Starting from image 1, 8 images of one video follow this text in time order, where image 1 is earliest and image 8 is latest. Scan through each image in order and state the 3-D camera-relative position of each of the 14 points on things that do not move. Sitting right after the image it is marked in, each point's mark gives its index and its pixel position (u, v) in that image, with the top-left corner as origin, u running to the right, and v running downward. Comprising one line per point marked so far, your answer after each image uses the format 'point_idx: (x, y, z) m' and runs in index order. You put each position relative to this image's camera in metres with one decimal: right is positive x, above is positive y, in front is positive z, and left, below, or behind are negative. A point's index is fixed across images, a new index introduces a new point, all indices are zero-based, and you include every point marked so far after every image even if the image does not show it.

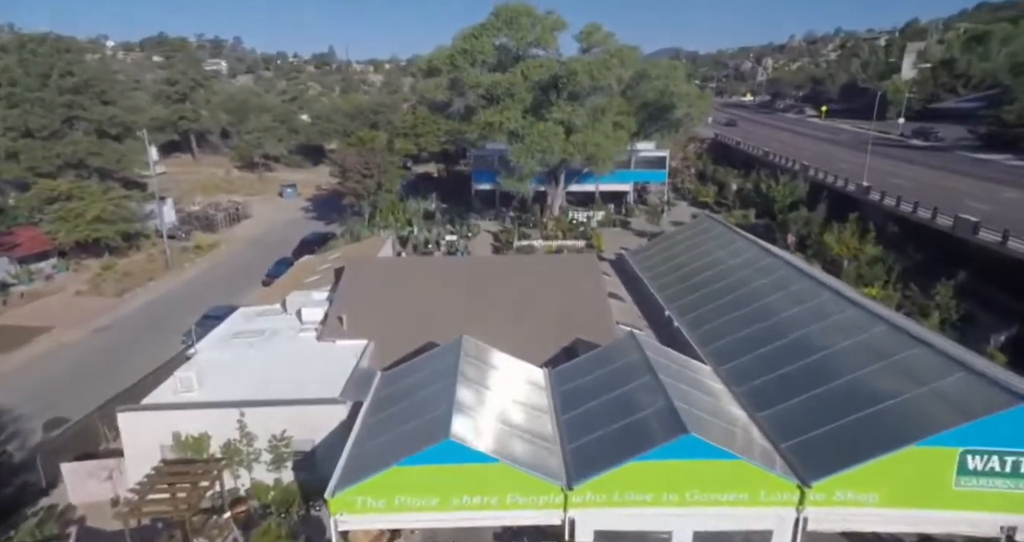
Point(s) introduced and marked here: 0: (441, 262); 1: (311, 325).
0: (-2.2, +0.2, +19.1) m
1: (-5.2, -1.4, +16.7) m
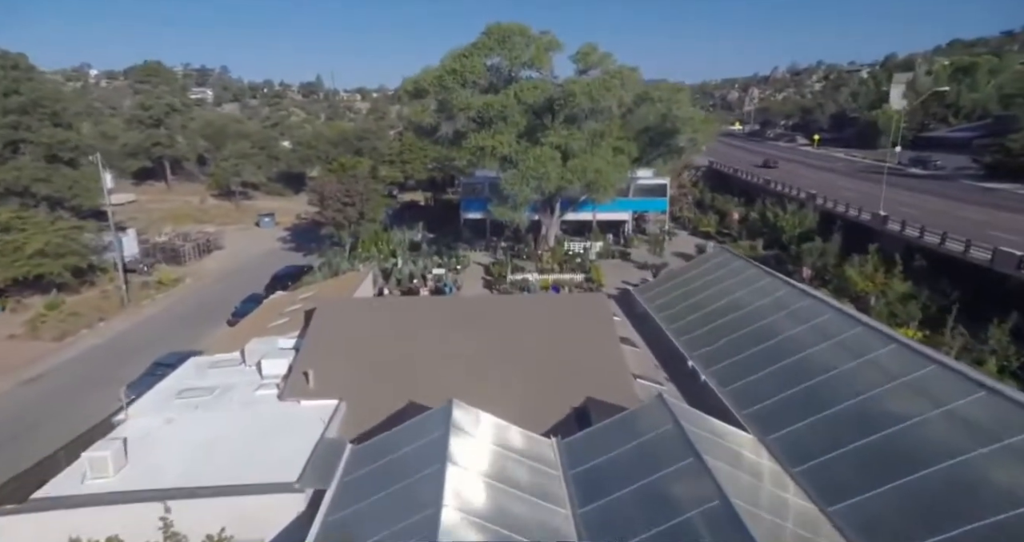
0: (-2.3, -0.9, +16.7) m
1: (-5.2, -2.4, +14.1) m
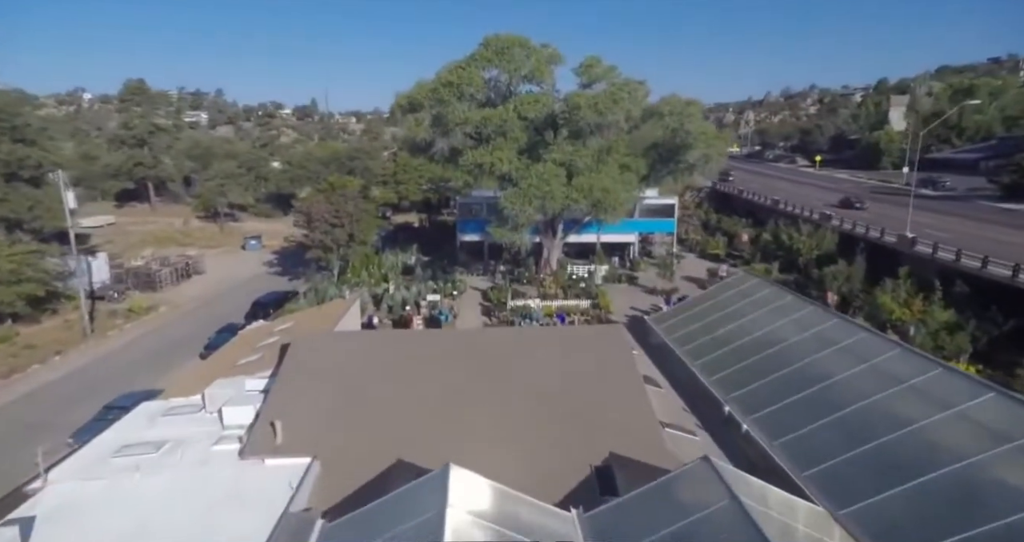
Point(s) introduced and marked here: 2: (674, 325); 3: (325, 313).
0: (-2.2, -1.5, +14.5) m
1: (-5.1, -2.9, +11.9) m
2: (+4.6, -1.5, +18.7) m
3: (-5.6, -1.2, +19.8) m
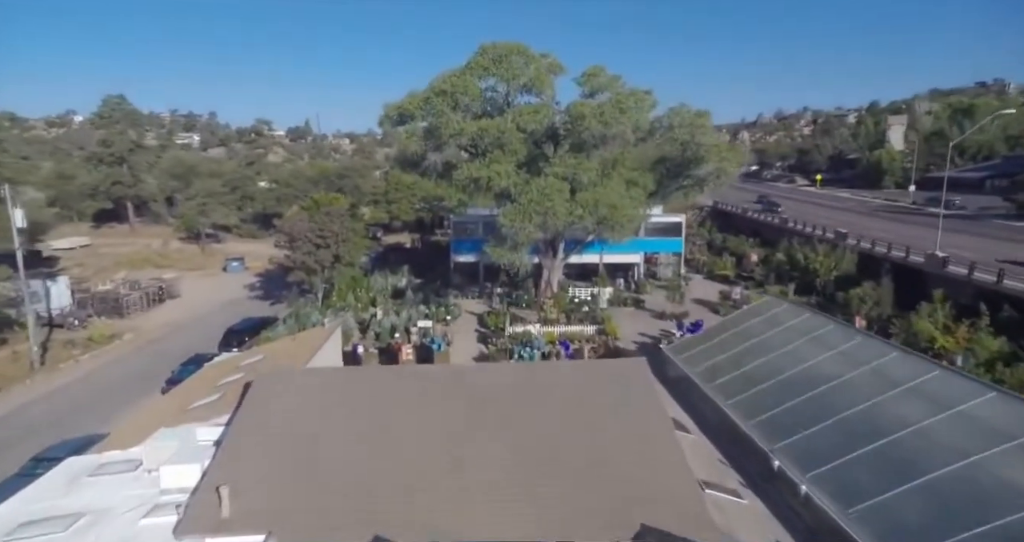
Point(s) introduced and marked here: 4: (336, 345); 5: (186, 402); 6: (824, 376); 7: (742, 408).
0: (-2.1, -2.0, +12.3) m
1: (-5.0, -3.3, +9.6) m
2: (+4.6, -2.1, +16.5) m
3: (-5.6, -1.9, +17.6) m
4: (-4.9, -2.0, +18.1) m
5: (-7.2, -2.9, +14.4) m
6: (+6.1, -2.0, +12.7) m
7: (+4.5, -2.7, +12.9) m
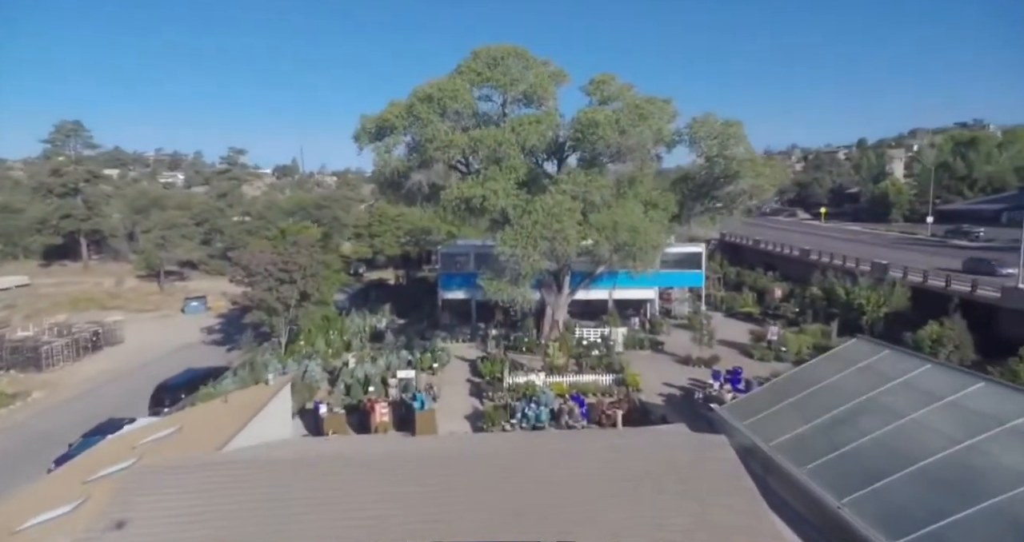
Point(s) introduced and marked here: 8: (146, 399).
0: (-1.9, -2.5, +7.9) m
1: (-4.8, -3.6, +5.1) m
2: (+4.8, -2.8, +12.3) m
3: (-5.5, -2.7, +13.1) m
4: (-4.8, -2.8, +13.6) m
5: (-7.0, -3.5, +9.9) m
6: (+6.2, -2.5, +8.5) m
7: (+4.7, -3.1, +8.6) m
8: (-10.8, -3.7, +19.4) m
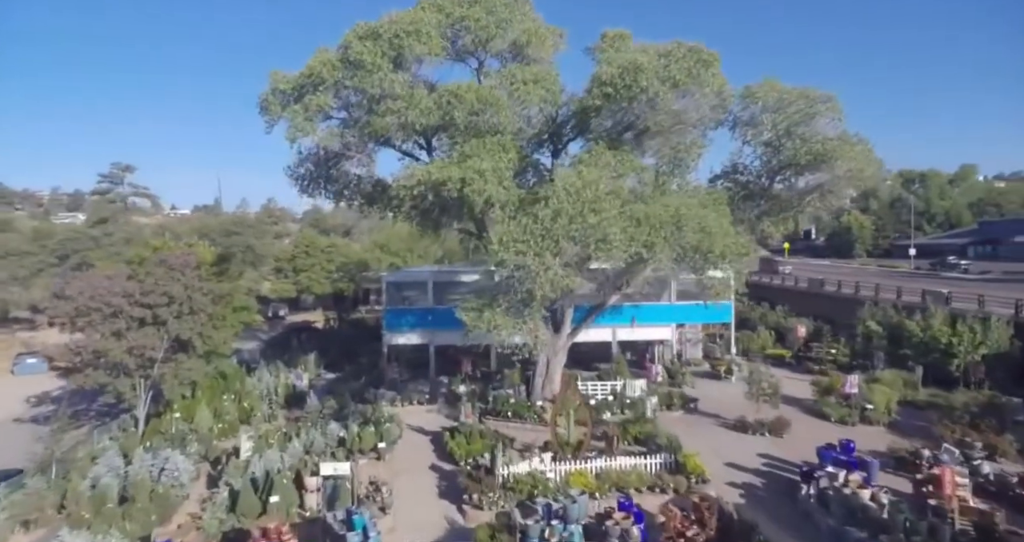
0: (-0.7, -2.1, +0.1) m
1: (-3.3, -3.1, -3.0) m
2: (+5.5, -2.7, +5.1) m
3: (-4.8, -2.7, +5.0) m
4: (-4.1, -2.9, +5.5) m
5: (-6.0, -3.3, +1.5) m
6: (+7.3, -2.1, +1.5) m
7: (+5.8, -2.8, +1.4) m
8: (-10.7, -4.2, +10.6) m
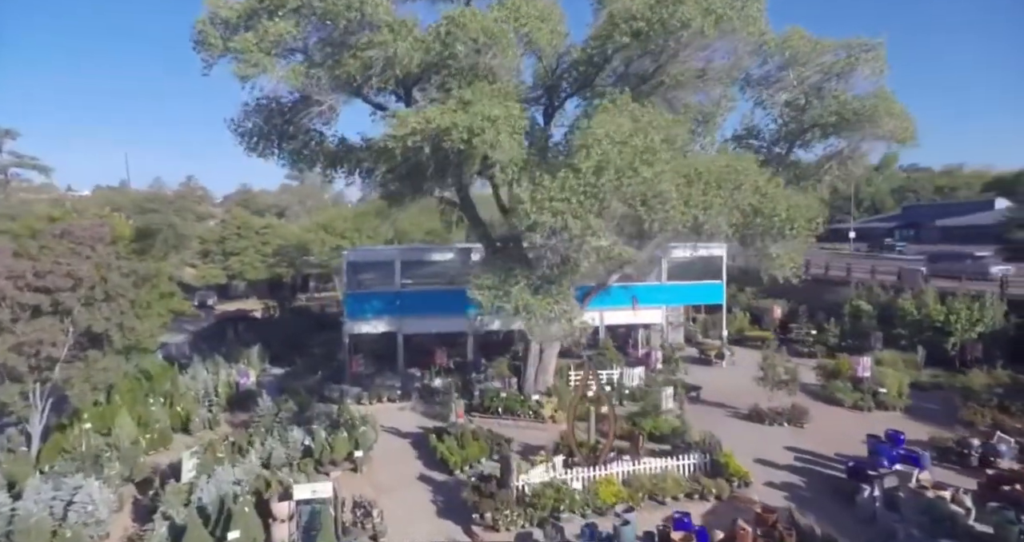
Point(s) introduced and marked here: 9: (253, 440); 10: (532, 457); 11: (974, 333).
0: (+1.0, -1.9, -2.1) m
1: (-1.2, -2.9, -5.5) m
2: (+6.6, -2.3, +3.5) m
3: (-3.6, -2.4, +2.2) m
4: (-3.0, -2.6, +2.9) m
5: (-4.4, -3.1, -1.3) m
6: (+8.8, -1.8, +0.1) m
7: (+7.3, -2.4, -0.1) m
8: (-10.1, -3.9, +7.2) m
9: (-5.3, -3.4, +13.3) m
10: (+0.4, -3.6, +12.6) m
11: (+13.3, -1.8, +18.7) m
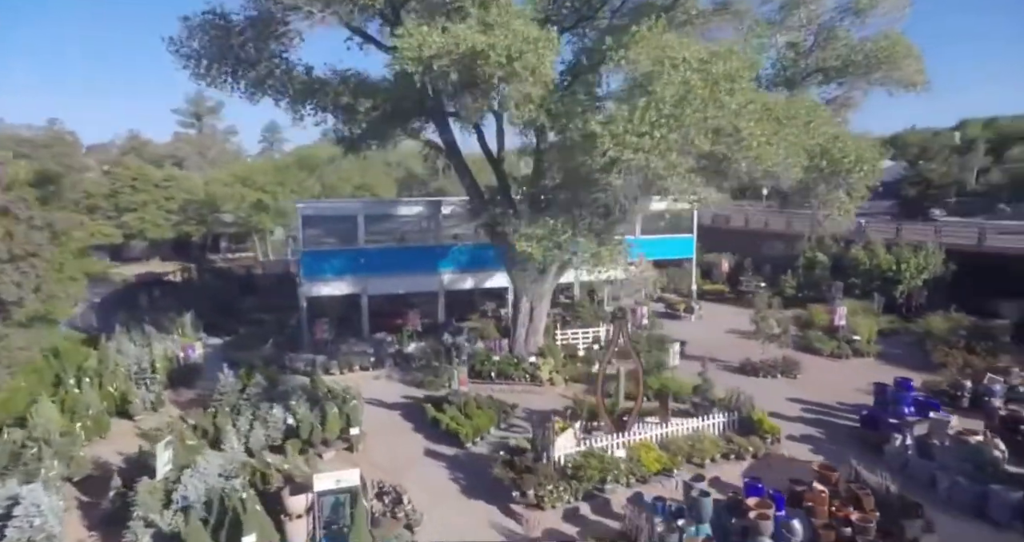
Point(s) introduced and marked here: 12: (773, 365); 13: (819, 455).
0: (+3.5, -1.9, -3.0) m
1: (+2.0, -3.2, -6.5) m
2: (+8.3, -1.9, +3.5) m
3: (-1.6, -2.2, +0.7) m
4: (-1.1, -2.4, +1.4) m
5: (-1.9, -3.2, -2.9) m
6: (+11.0, -1.5, +0.5) m
7: (+9.5, -2.2, 0.0) m
8: (-8.8, -3.5, +4.7) m
9: (-5.0, -2.5, +11.4) m
10: (+0.7, -2.7, +11.6) m
11: (+12.4, -0.3, +19.5) m
12: (+6.2, -2.2, +15.3) m
13: (+5.2, -3.0, +11.2) m
